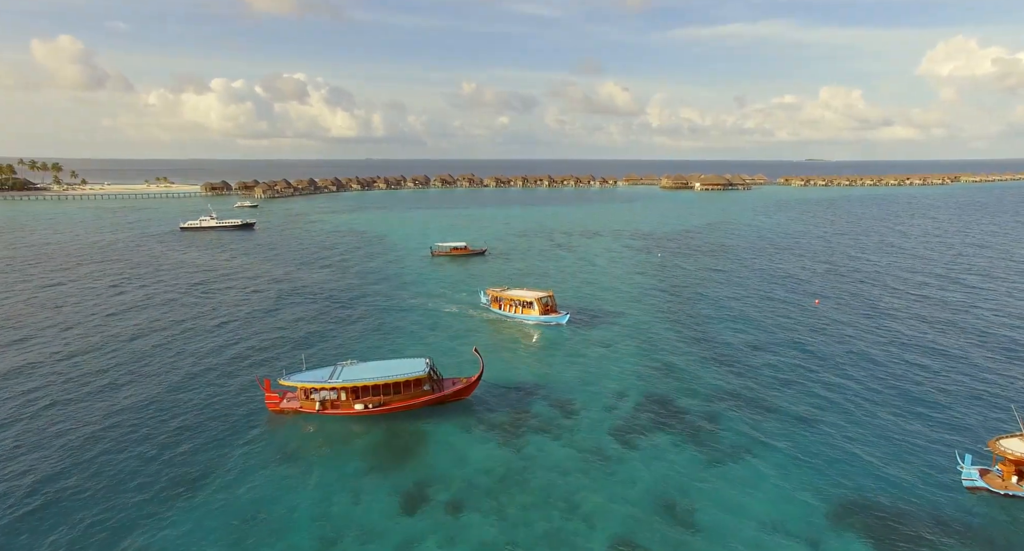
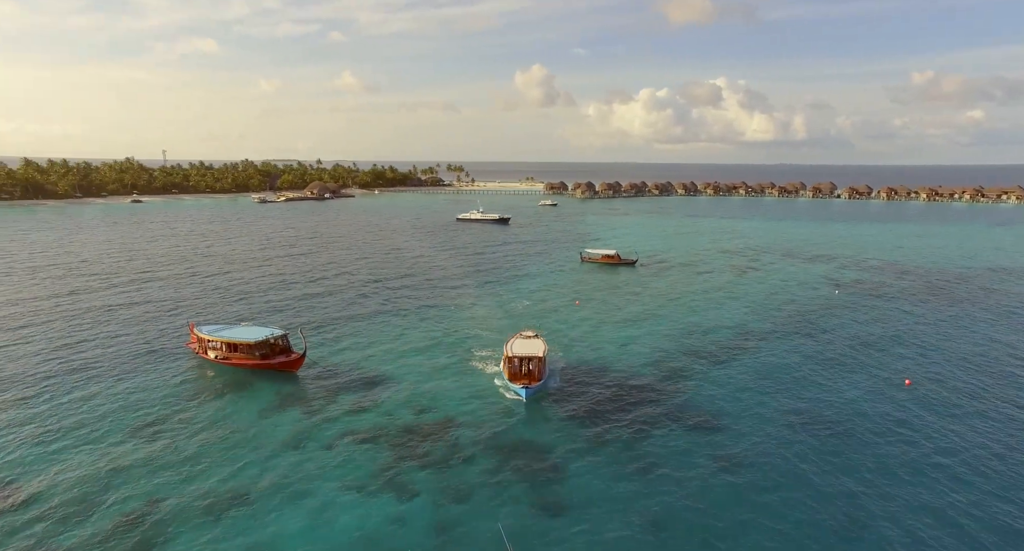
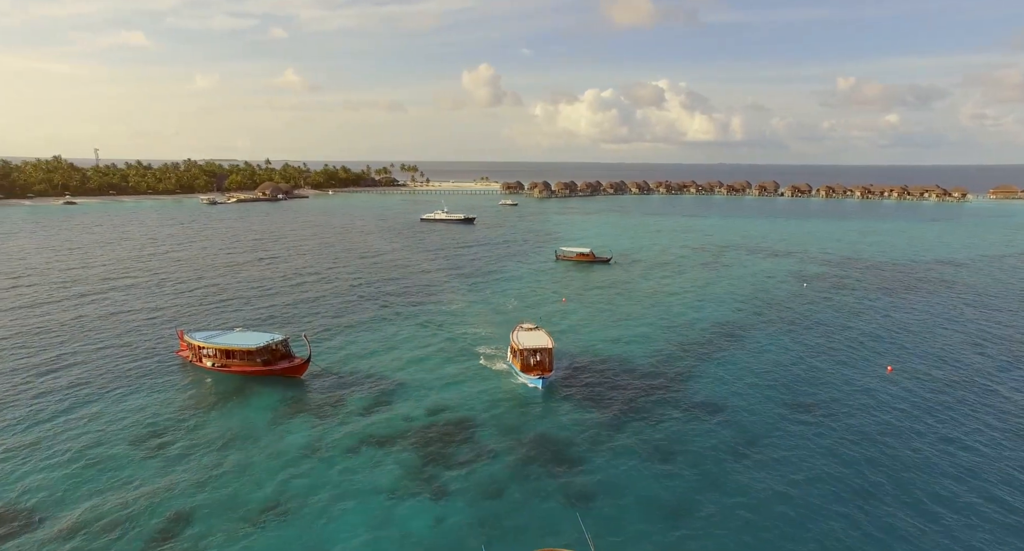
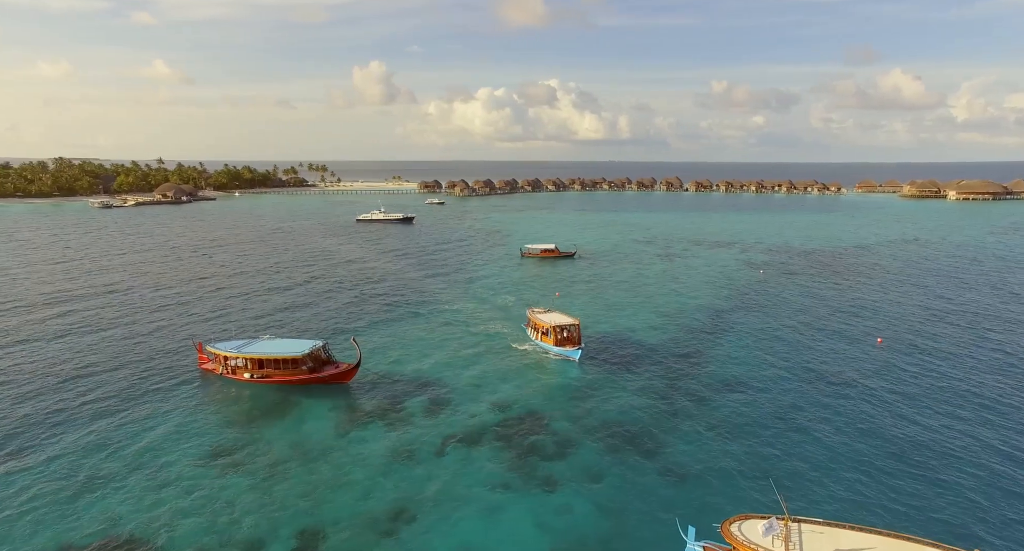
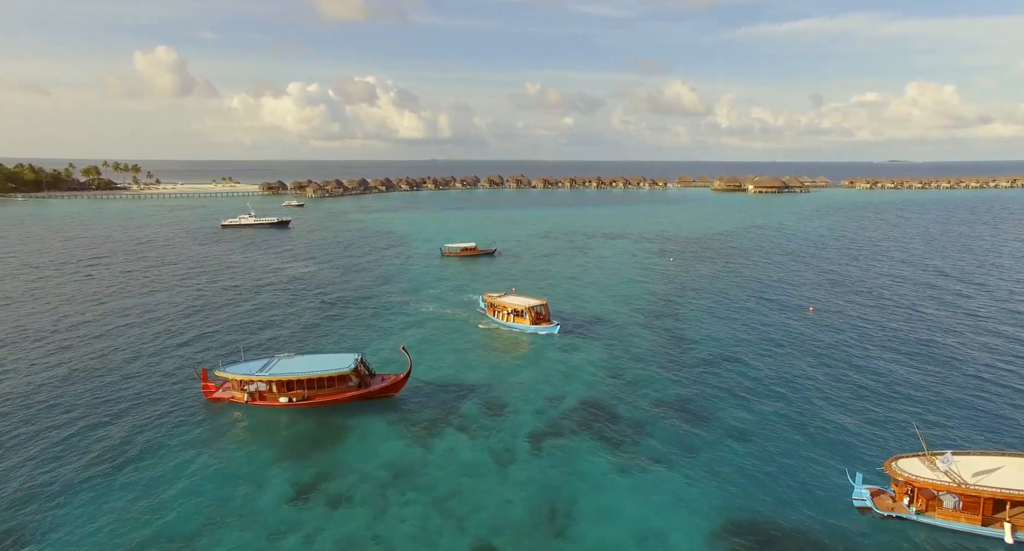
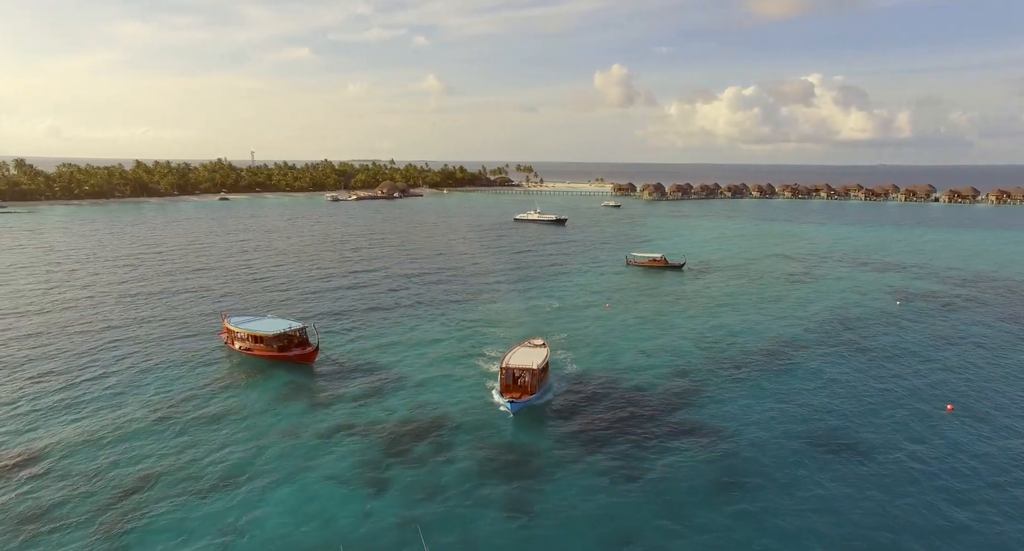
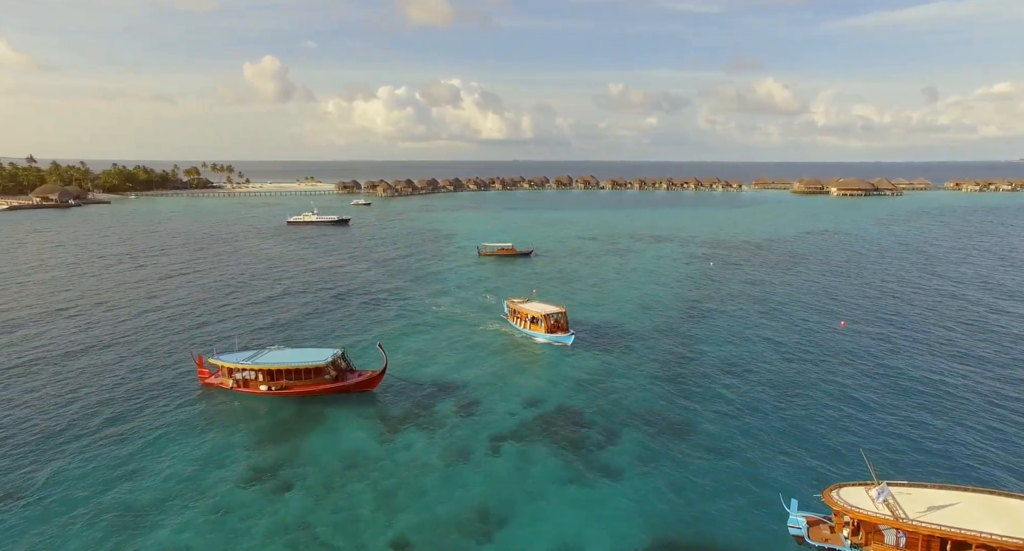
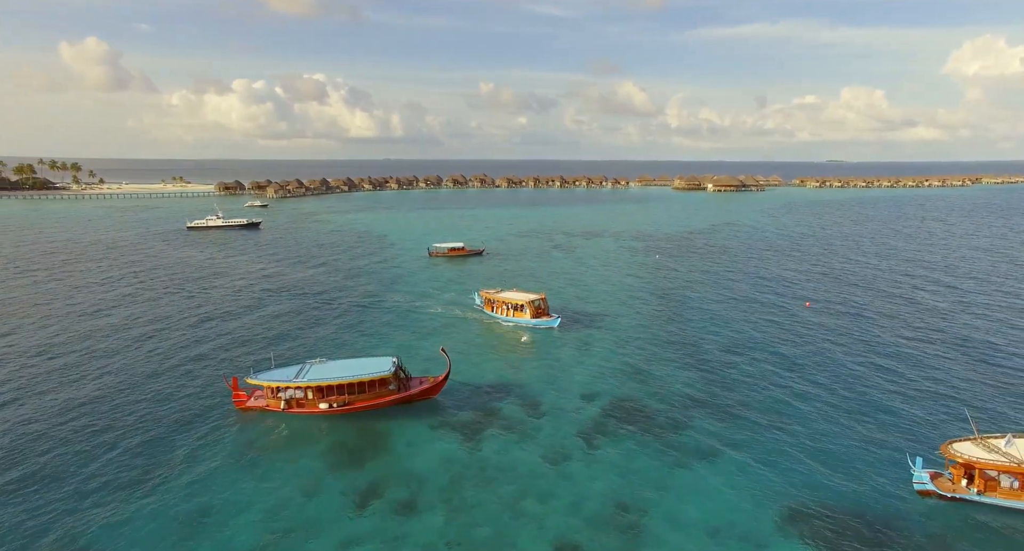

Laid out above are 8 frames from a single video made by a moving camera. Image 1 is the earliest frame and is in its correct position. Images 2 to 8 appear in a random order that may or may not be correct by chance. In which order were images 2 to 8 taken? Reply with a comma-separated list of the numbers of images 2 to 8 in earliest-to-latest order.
8, 5, 7, 4, 3, 2, 6
